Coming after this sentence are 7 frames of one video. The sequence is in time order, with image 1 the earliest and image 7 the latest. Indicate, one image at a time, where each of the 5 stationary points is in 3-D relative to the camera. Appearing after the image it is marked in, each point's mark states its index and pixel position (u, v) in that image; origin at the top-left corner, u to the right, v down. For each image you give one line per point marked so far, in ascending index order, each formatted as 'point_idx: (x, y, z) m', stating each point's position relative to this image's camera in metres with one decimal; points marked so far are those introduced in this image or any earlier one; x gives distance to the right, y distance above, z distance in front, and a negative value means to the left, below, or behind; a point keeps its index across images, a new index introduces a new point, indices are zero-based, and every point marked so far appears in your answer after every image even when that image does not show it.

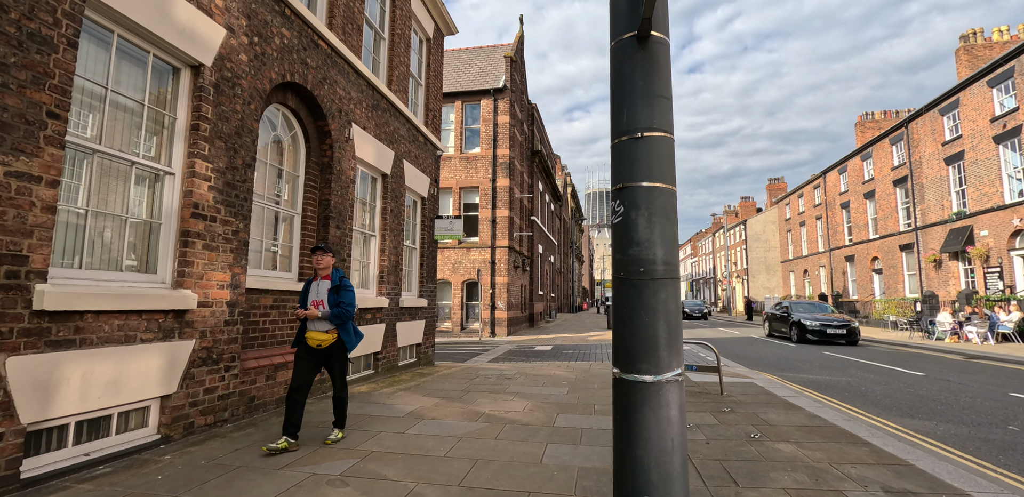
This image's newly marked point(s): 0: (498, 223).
0: (-0.6, +1.1, +19.9) m
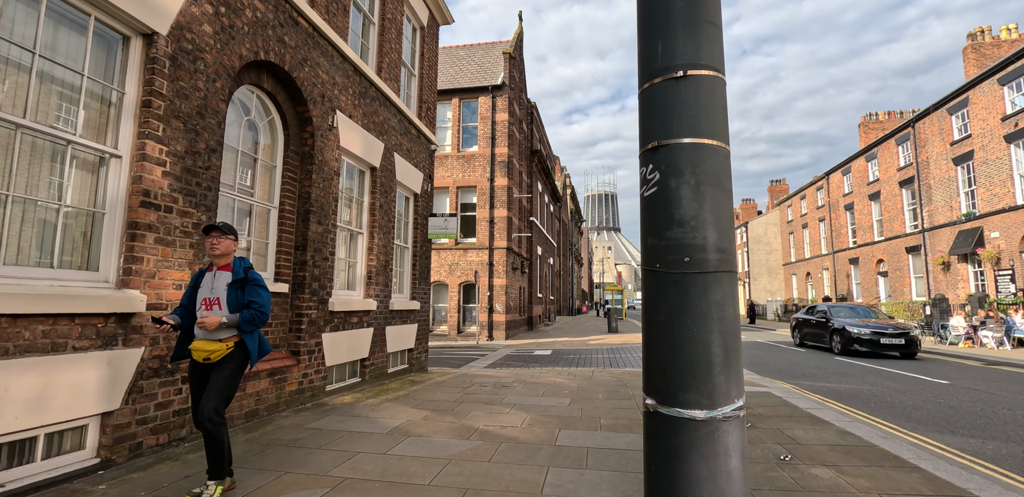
0: (-0.7, +1.1, +19.4) m
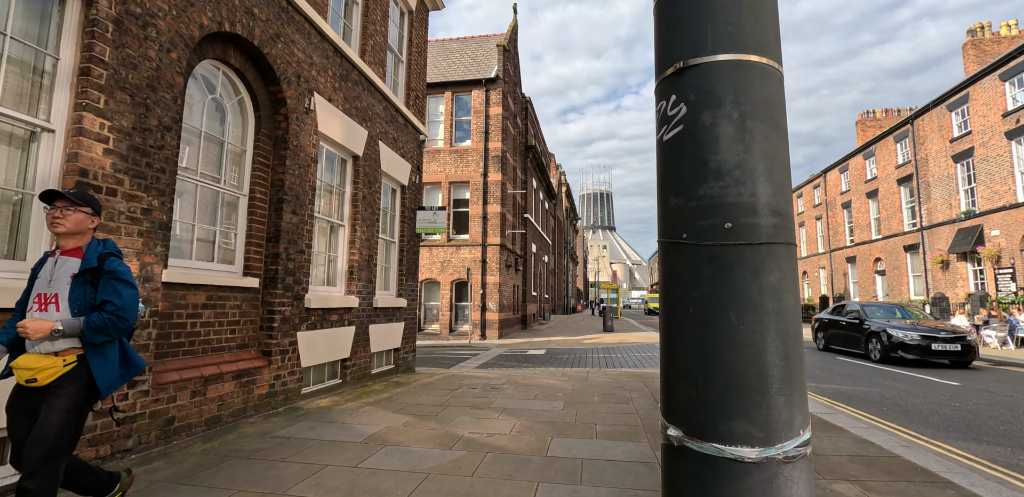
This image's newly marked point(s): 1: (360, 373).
0: (-1.0, +1.2, +19.0) m
1: (-2.4, -2.0, +7.2) m
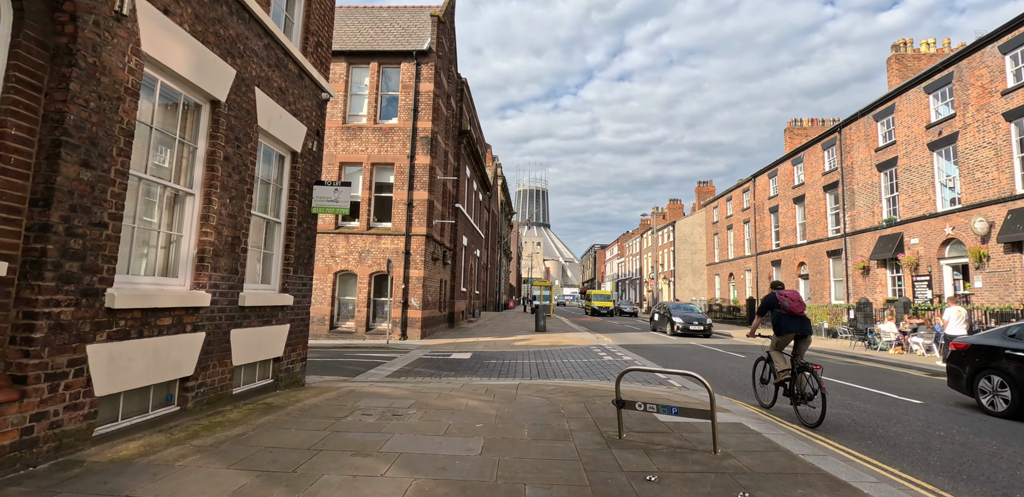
0: (-3.6, +1.5, +17.1) m
1: (-3.5, -1.7, +5.4) m
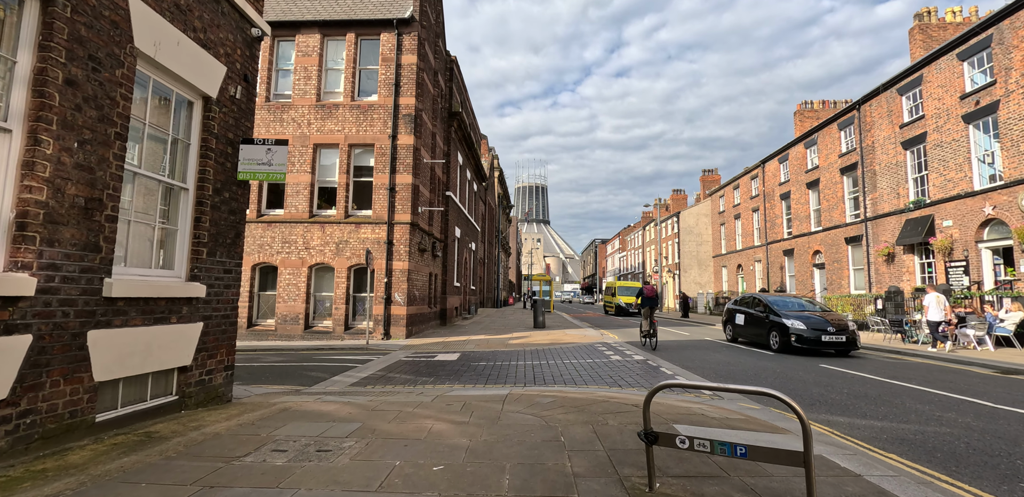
0: (-3.9, +1.9, +15.5) m
1: (-3.7, -1.4, +3.7) m
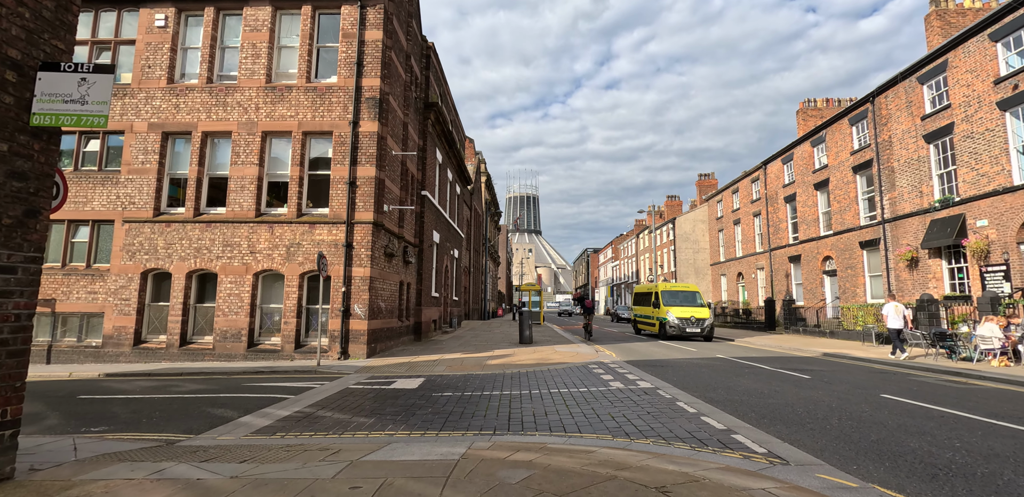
0: (-4.4, +1.8, +13.3) m
1: (-4.0, -1.3, +1.5) m
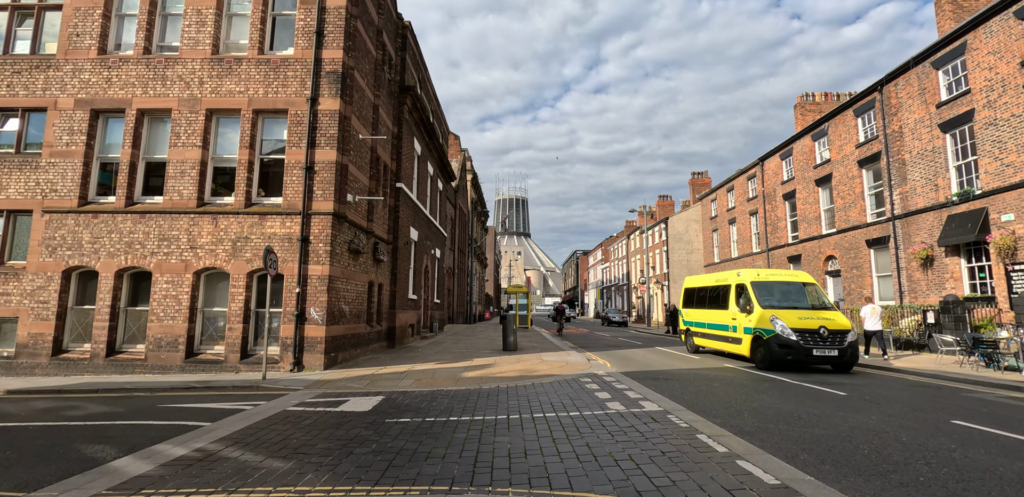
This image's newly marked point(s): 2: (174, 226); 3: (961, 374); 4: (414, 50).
0: (-4.9, +1.9, +11.6) m
1: (-4.3, -1.1, -0.2) m
2: (-8.5, +0.5, +11.5) m
3: (+9.4, -2.7, +9.6) m
4: (-3.9, +8.2, +18.8) m
